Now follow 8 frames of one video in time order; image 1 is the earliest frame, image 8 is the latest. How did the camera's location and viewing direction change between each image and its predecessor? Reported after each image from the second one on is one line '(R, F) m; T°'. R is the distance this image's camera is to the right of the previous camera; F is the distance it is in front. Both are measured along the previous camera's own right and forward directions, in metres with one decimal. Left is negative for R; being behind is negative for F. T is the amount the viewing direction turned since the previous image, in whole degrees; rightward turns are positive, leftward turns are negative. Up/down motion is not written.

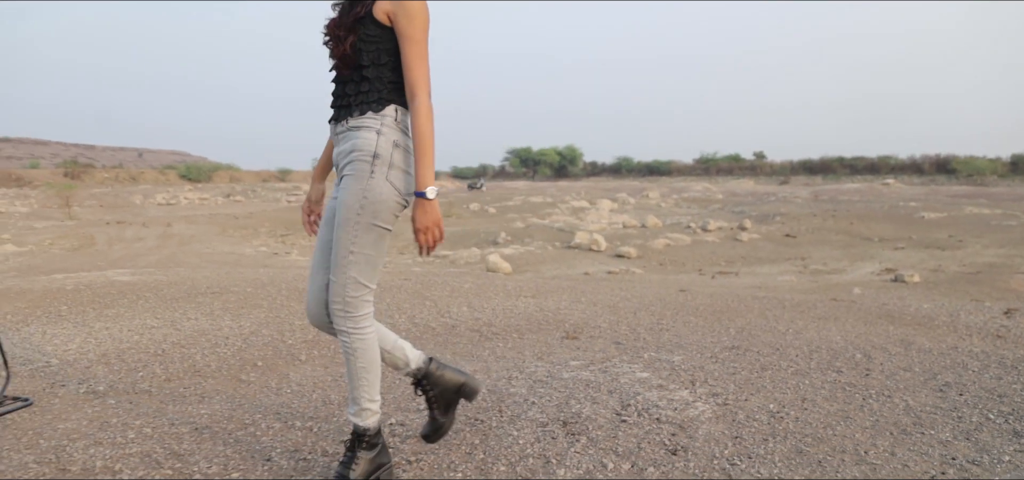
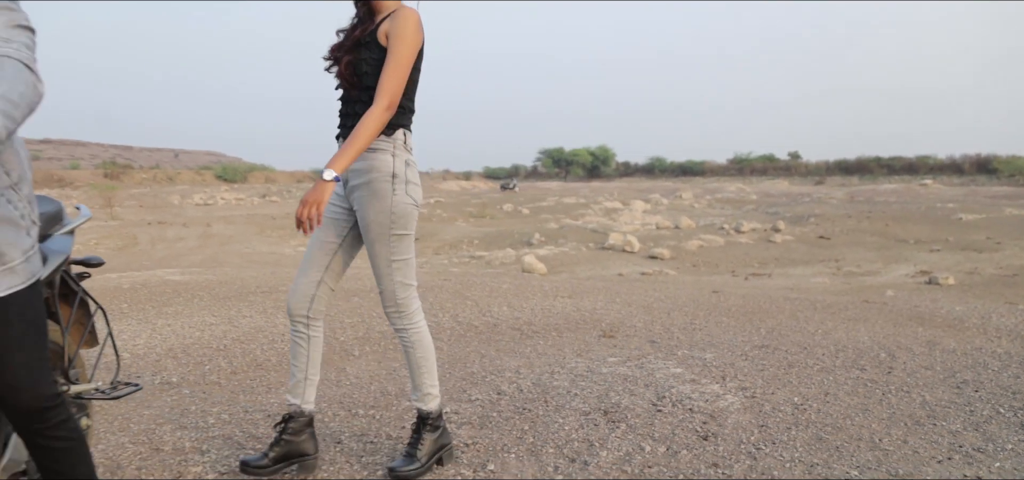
(-0.1, -0.3) m; -2°
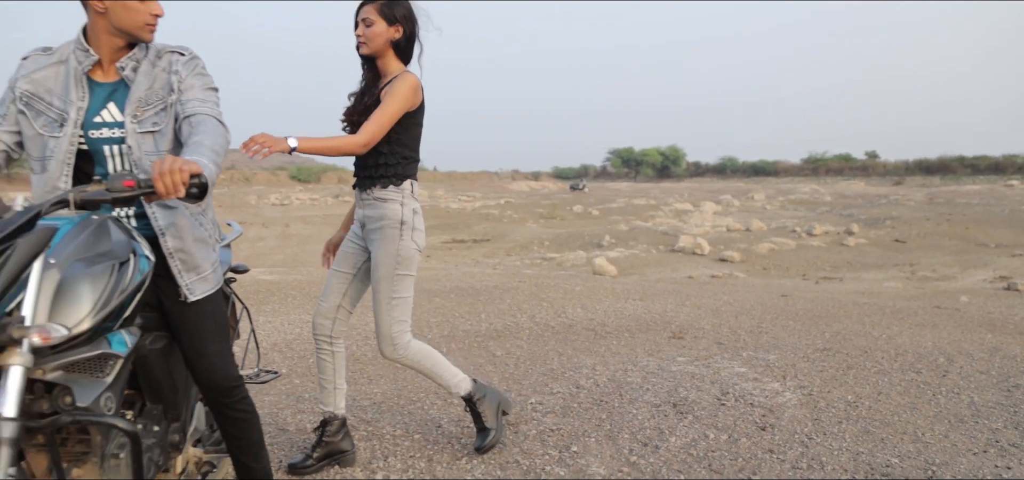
(-0.1, -0.4) m; -5°
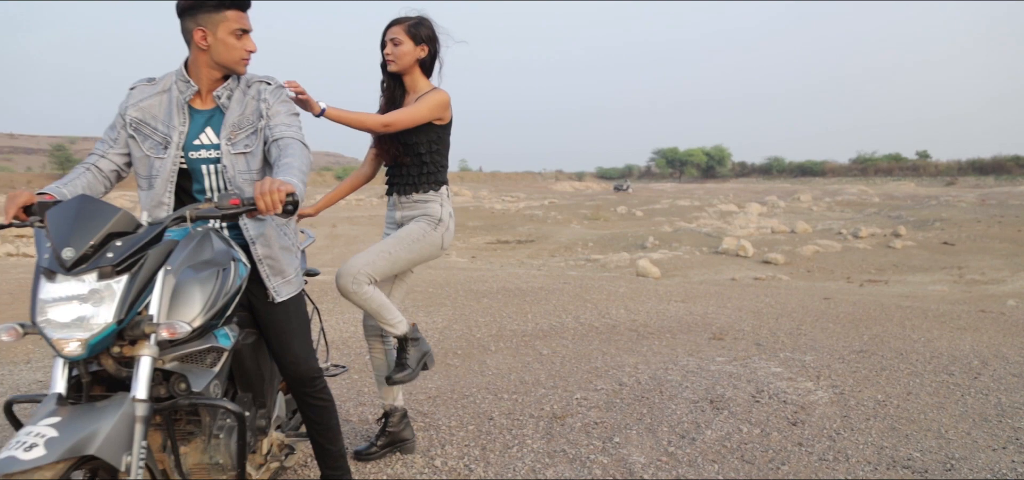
(0.0, -0.3) m; -3°
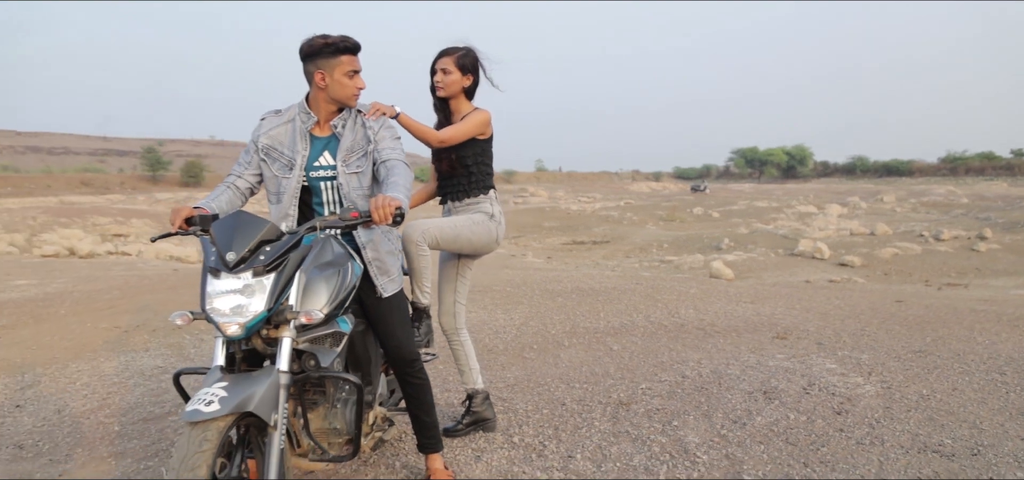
(0.0, -0.4) m; -6°
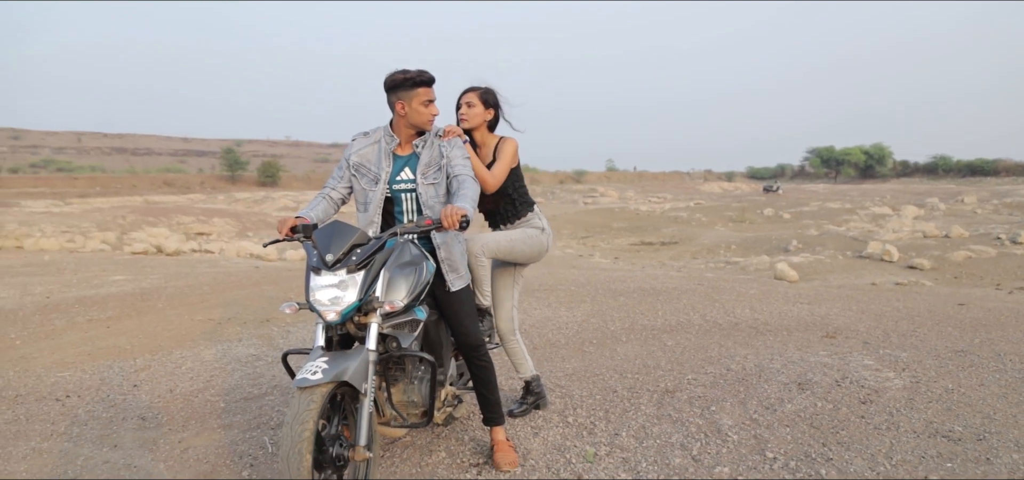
(+0.1, -0.5) m; -5°
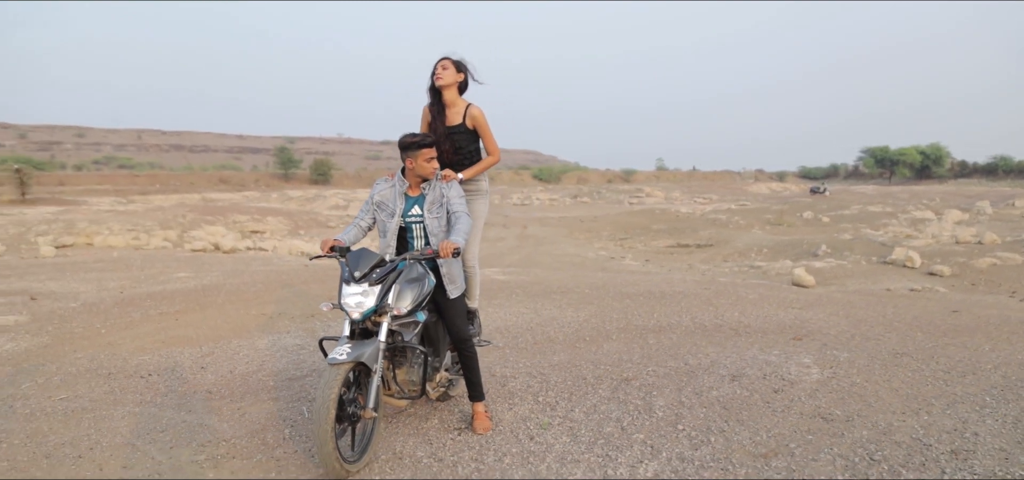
(+0.4, -0.9) m; -4°
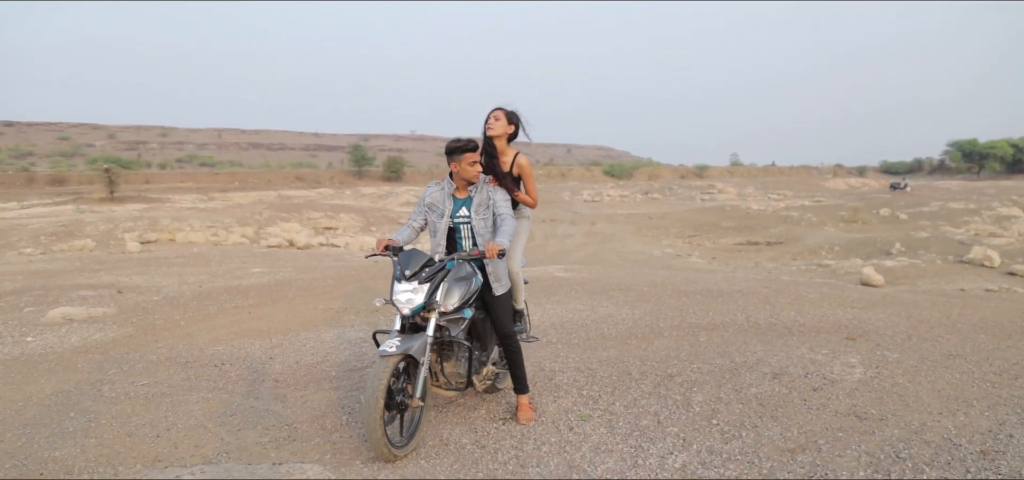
(+0.2, -0.2) m; -5°
